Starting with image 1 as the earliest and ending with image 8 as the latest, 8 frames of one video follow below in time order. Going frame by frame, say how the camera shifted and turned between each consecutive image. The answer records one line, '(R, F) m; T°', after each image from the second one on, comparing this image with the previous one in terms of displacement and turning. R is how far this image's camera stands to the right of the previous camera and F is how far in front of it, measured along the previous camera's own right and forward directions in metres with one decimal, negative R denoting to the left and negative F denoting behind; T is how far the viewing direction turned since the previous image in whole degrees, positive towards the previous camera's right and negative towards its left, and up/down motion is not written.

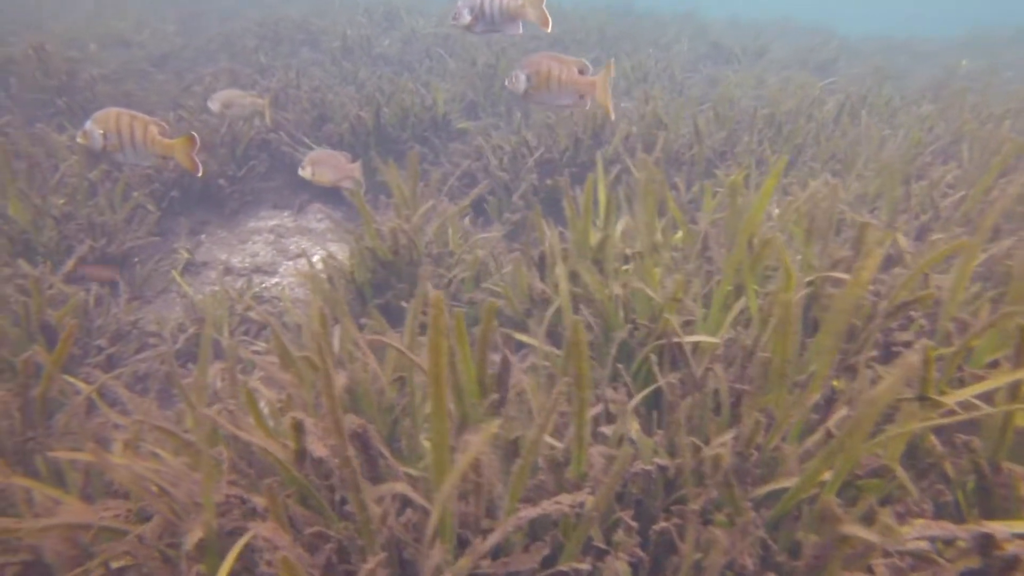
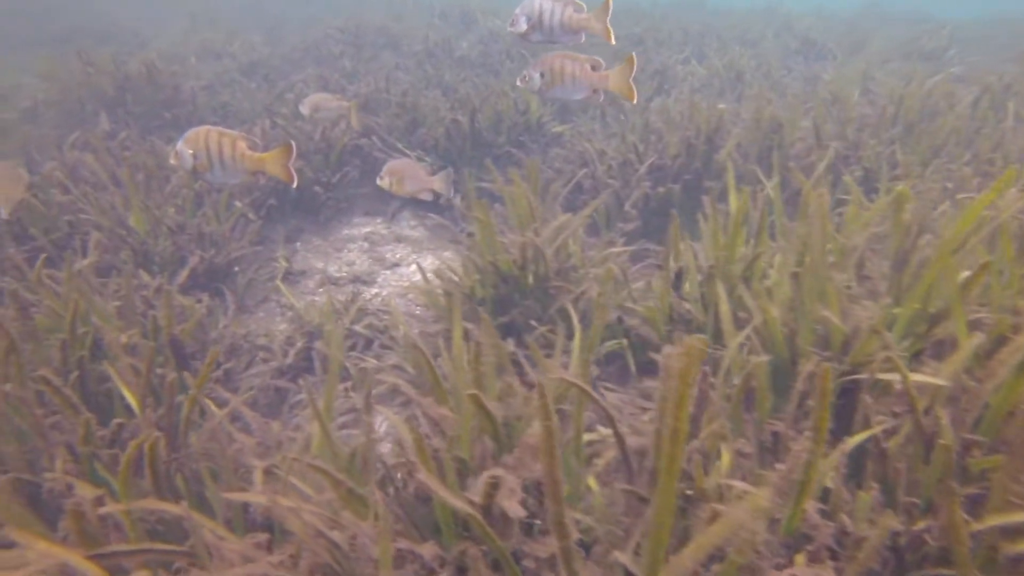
(-0.4, +0.2) m; -5°
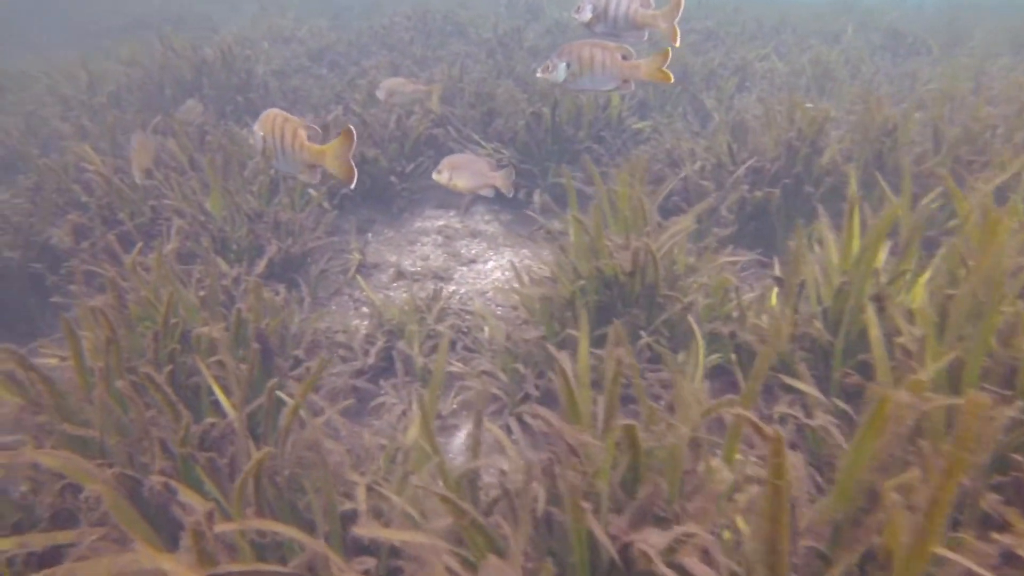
(-0.3, +0.2) m; -3°
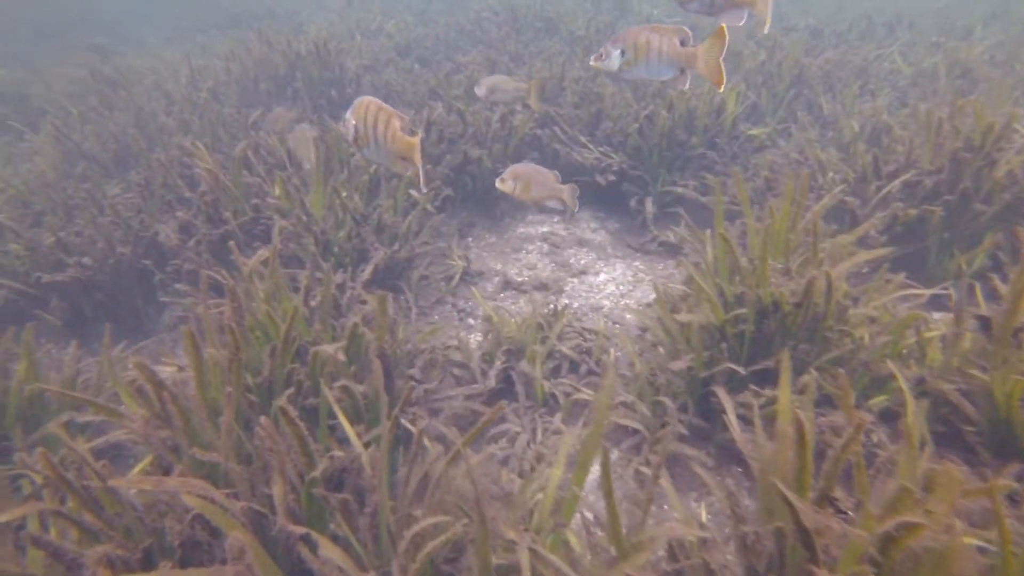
(-0.5, +0.3) m; -5°
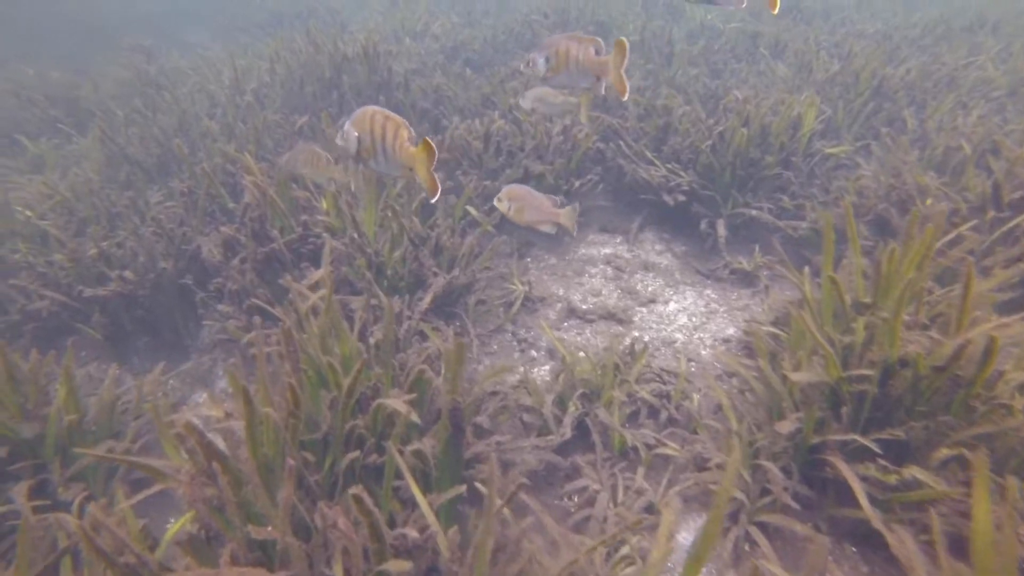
(-0.3, +0.4) m; -2°
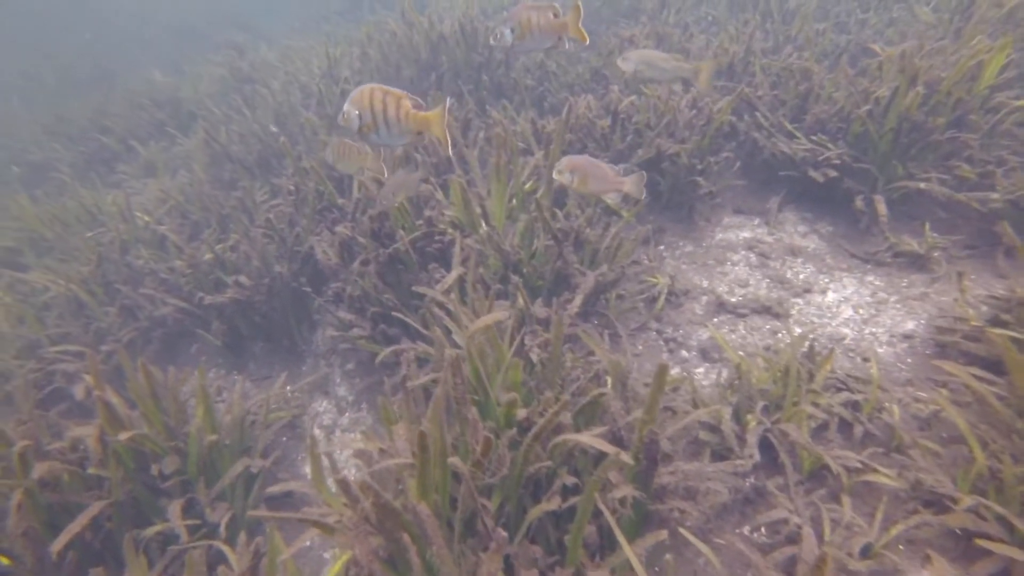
(-0.5, +0.4) m; -6°
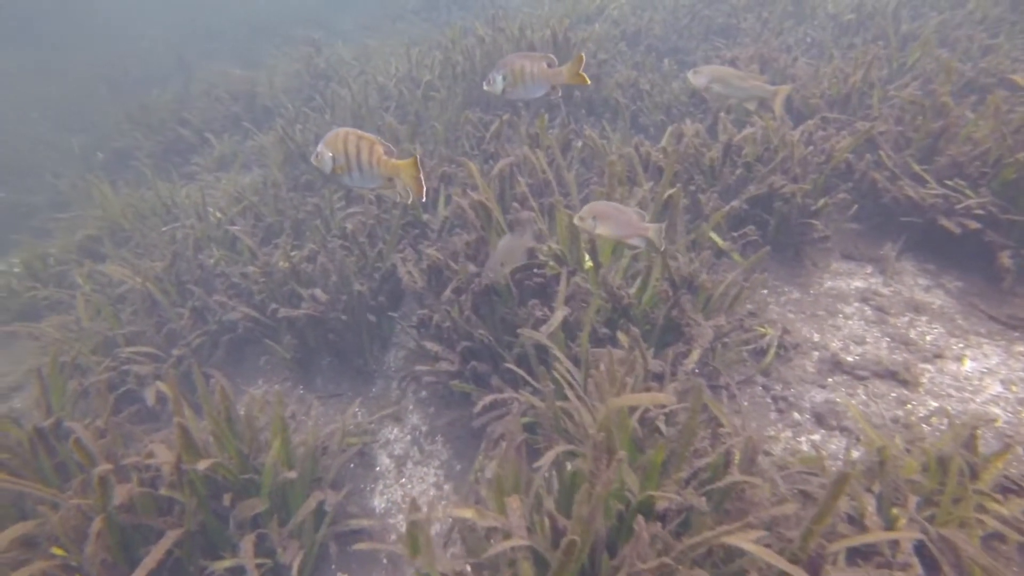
(-0.4, +0.3) m; -3°
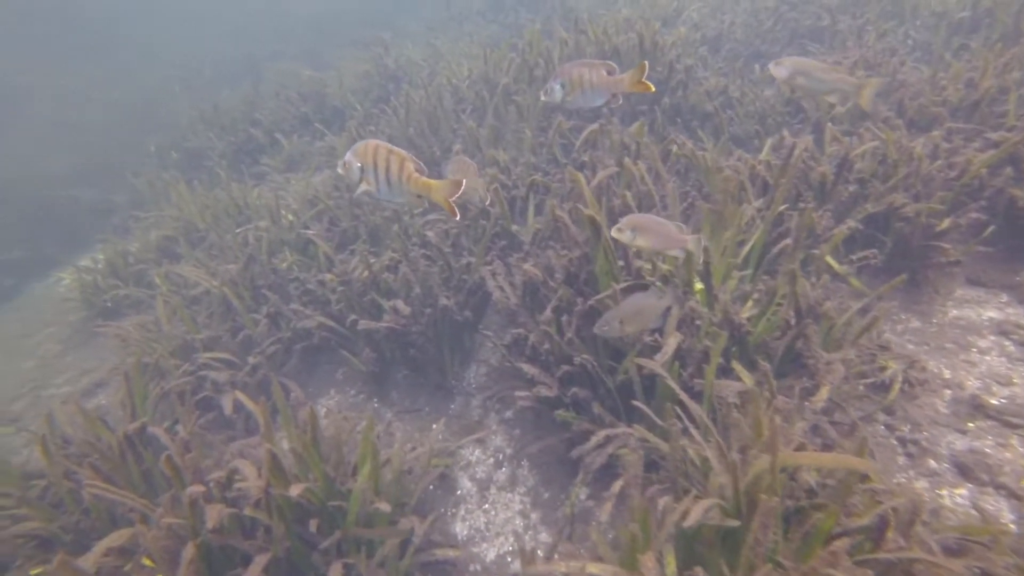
(-0.3, +0.2) m; -4°
